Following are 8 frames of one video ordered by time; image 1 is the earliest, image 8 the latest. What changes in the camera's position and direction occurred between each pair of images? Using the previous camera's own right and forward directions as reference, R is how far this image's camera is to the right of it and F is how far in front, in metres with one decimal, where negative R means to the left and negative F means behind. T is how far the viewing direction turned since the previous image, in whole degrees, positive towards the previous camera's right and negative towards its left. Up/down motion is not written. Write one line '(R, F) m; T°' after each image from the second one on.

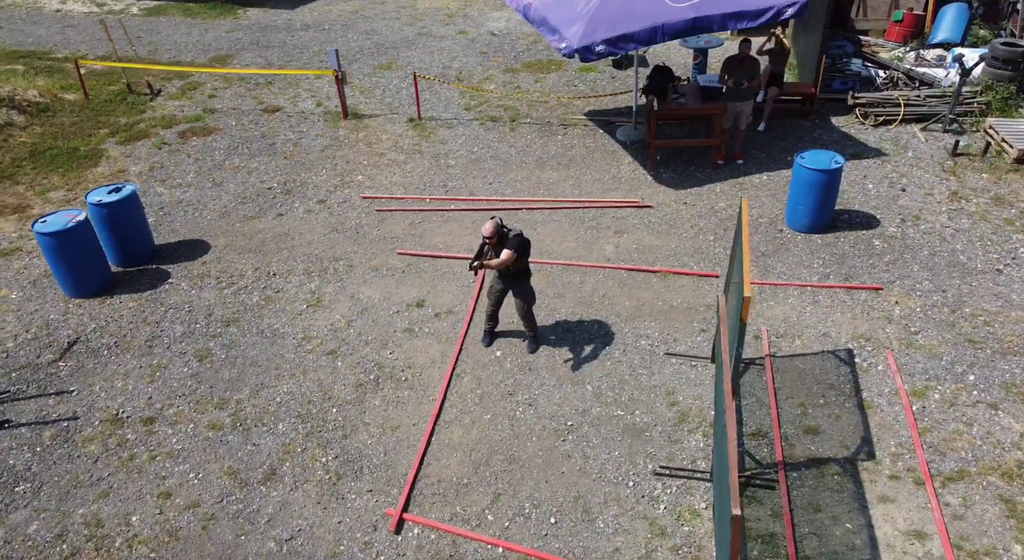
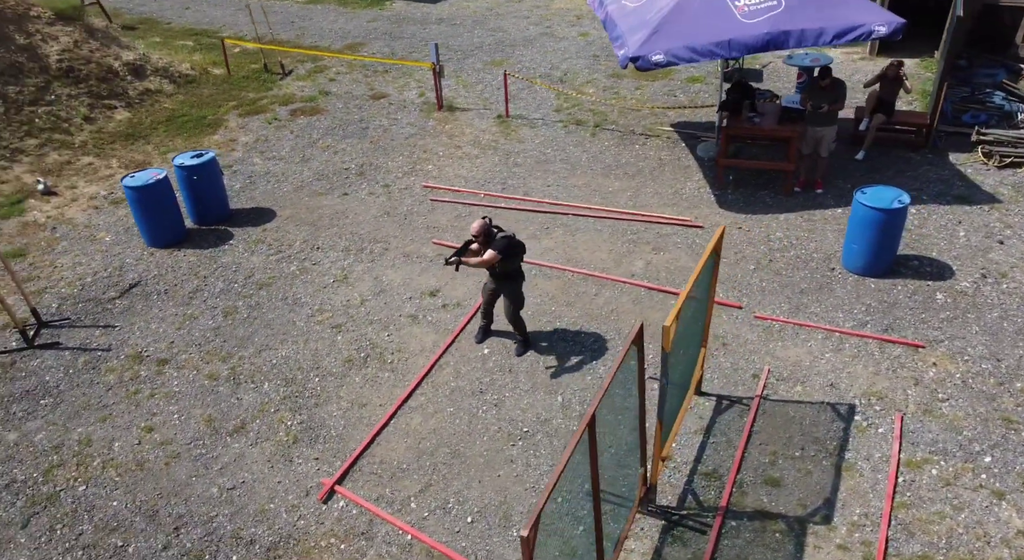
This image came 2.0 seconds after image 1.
(+1.4, +0.1) m; -11°
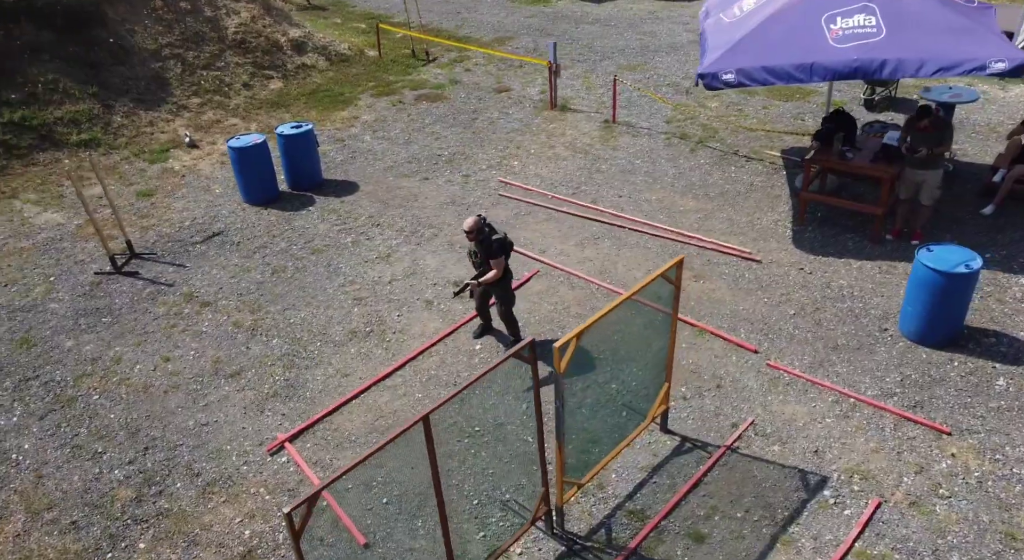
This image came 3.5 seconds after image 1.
(+1.6, +0.1) m; -13°
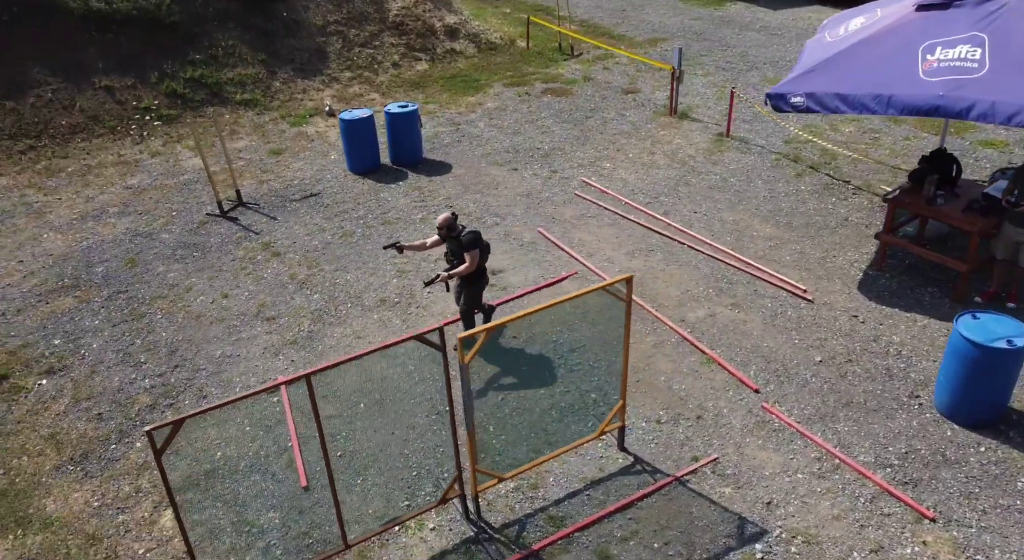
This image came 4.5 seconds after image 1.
(+1.6, 0.0) m; -13°
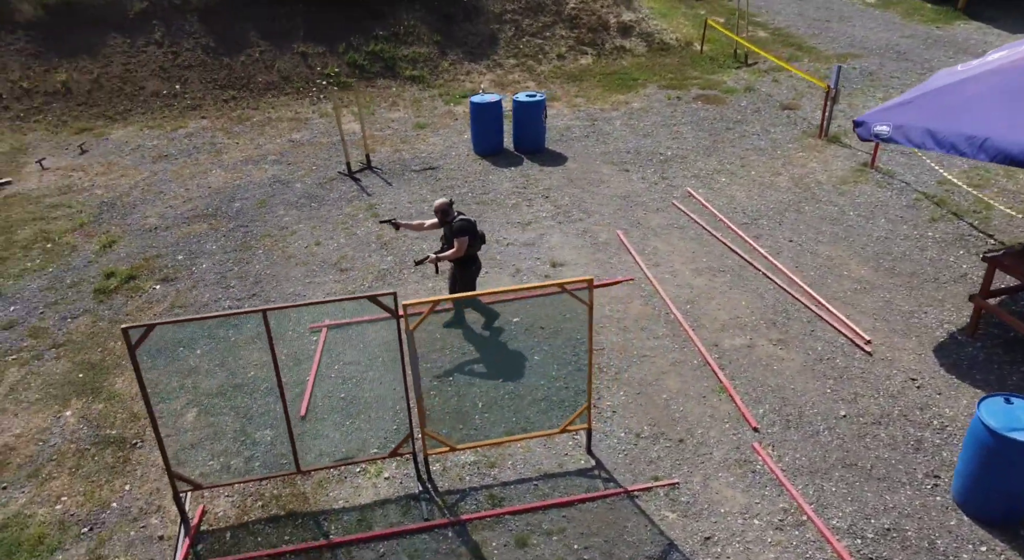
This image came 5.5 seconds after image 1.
(+1.5, 0.0) m; -15°
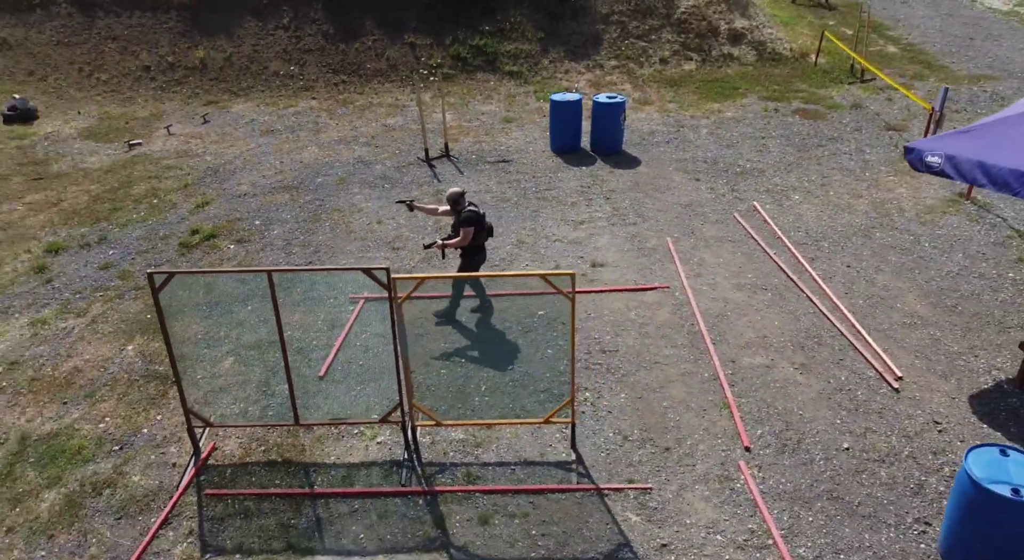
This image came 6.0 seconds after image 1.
(+0.9, -0.1) m; -9°
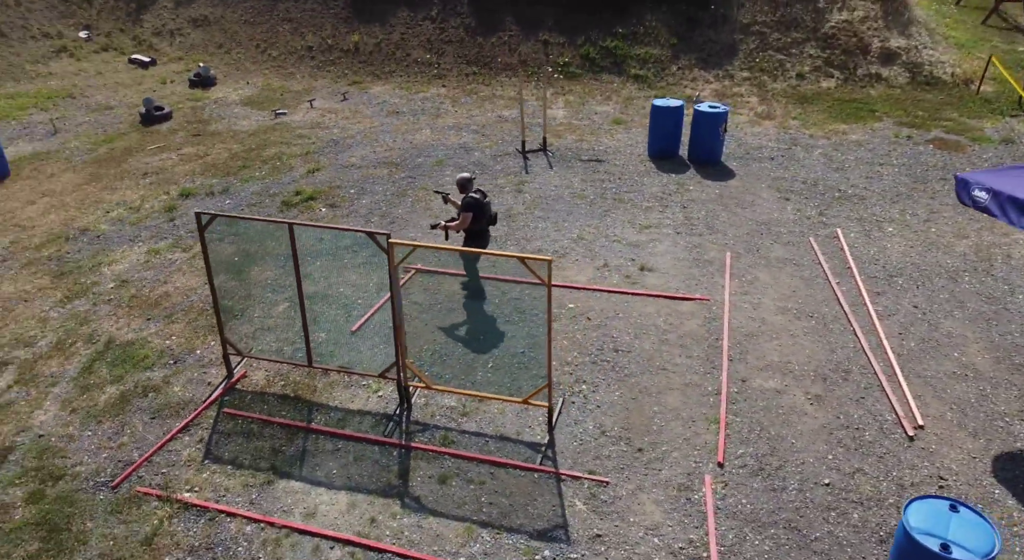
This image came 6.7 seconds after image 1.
(+1.2, -0.1) m; -12°
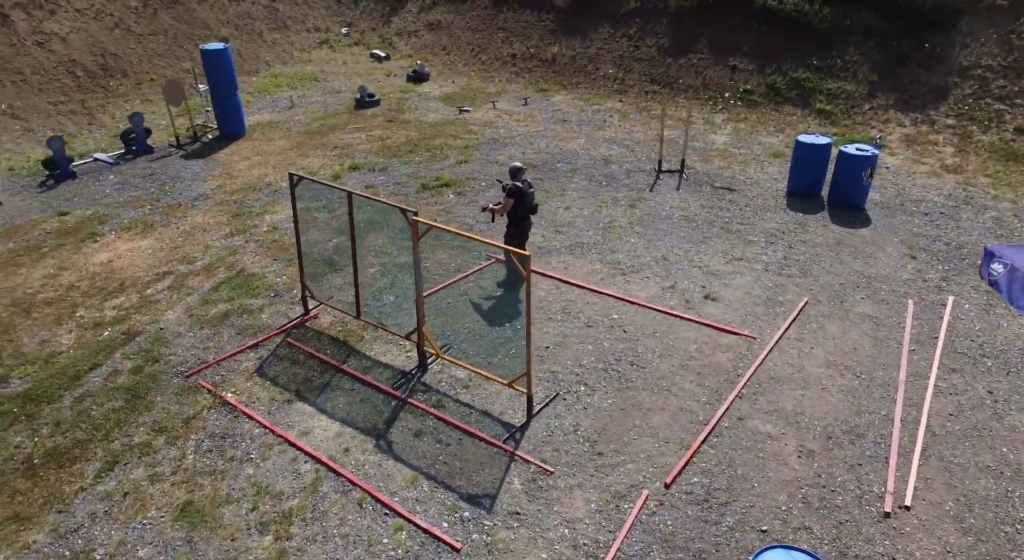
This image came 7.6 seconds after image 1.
(+1.8, -0.3) m; -17°
